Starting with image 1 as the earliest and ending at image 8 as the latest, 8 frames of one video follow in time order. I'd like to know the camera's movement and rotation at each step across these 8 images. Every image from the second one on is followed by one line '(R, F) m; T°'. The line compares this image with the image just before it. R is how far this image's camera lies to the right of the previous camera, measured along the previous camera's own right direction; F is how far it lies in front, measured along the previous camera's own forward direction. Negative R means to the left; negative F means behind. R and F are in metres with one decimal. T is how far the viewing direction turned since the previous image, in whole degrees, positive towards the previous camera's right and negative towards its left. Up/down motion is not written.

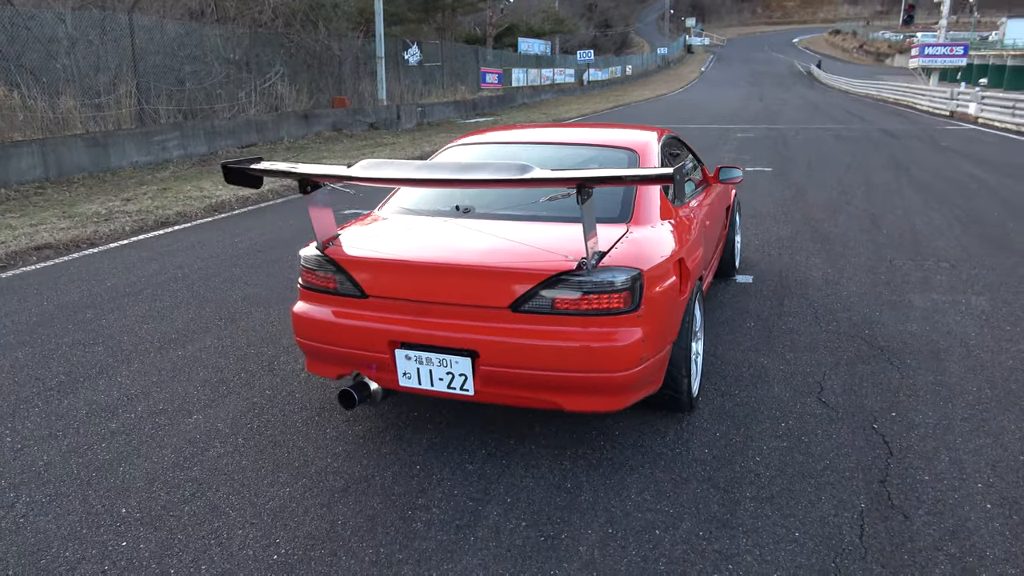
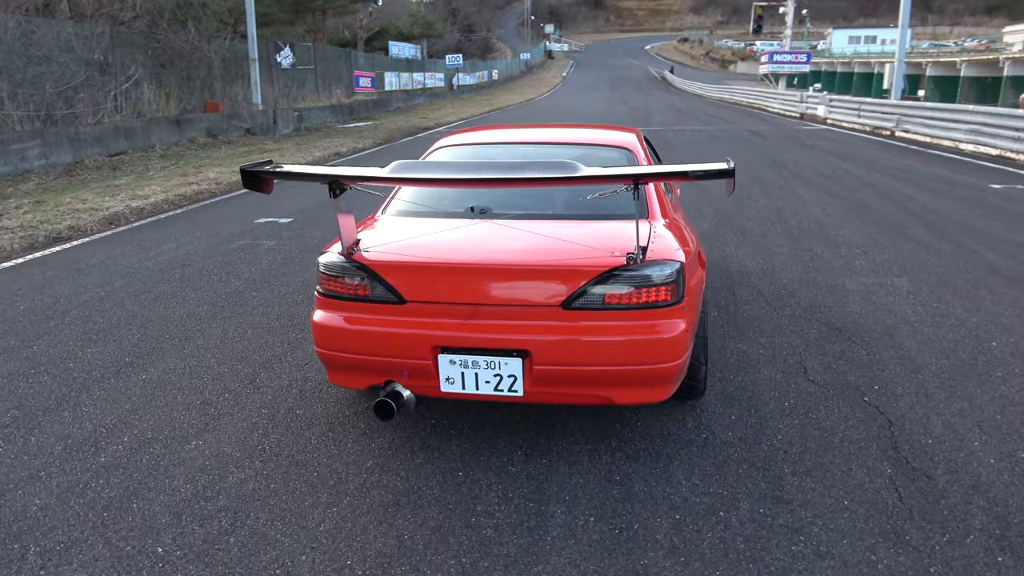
(-0.7, +0.1) m; +10°
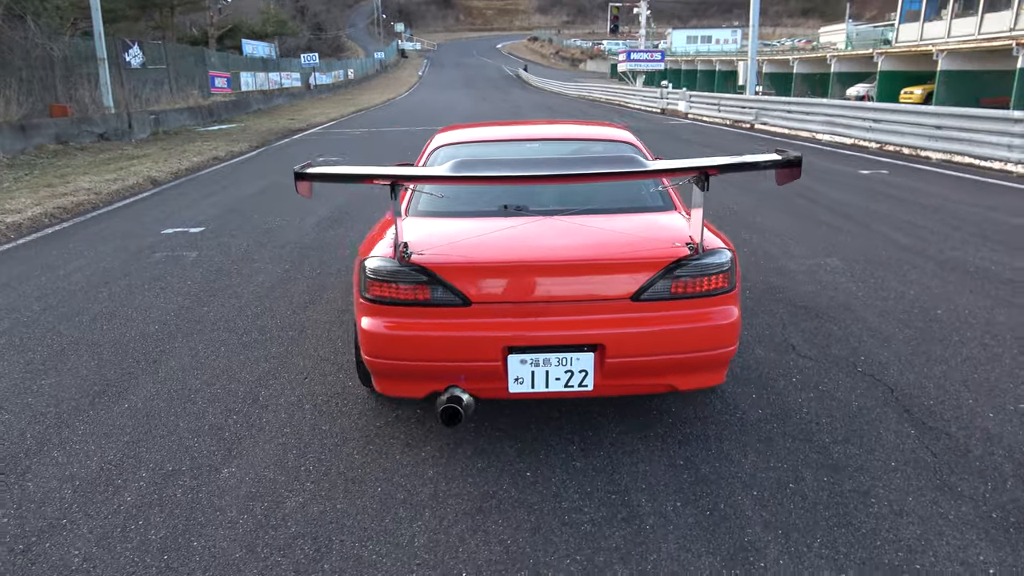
(-0.8, +0.1) m; +11°
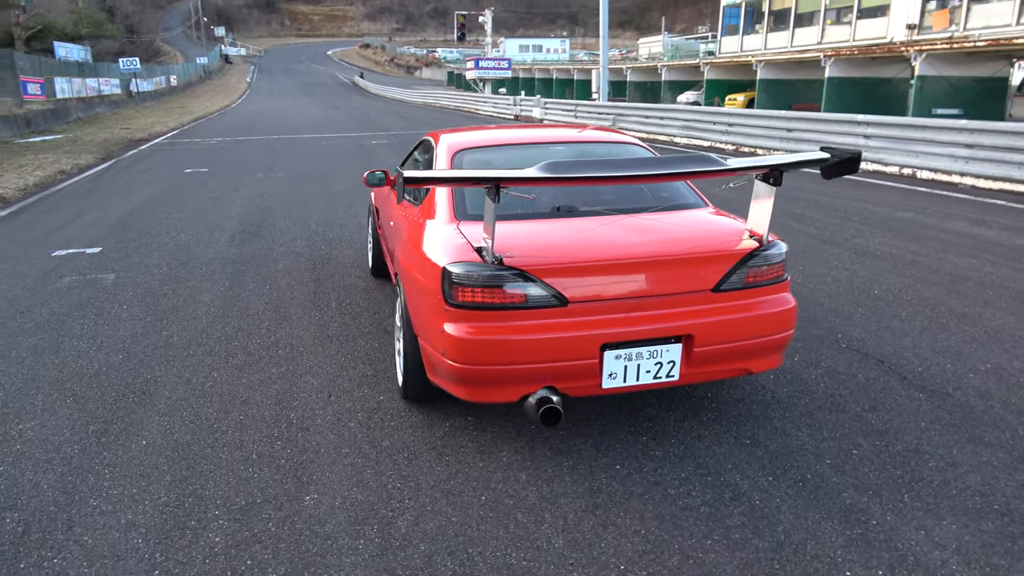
(-1.0, +0.1) m; +12°
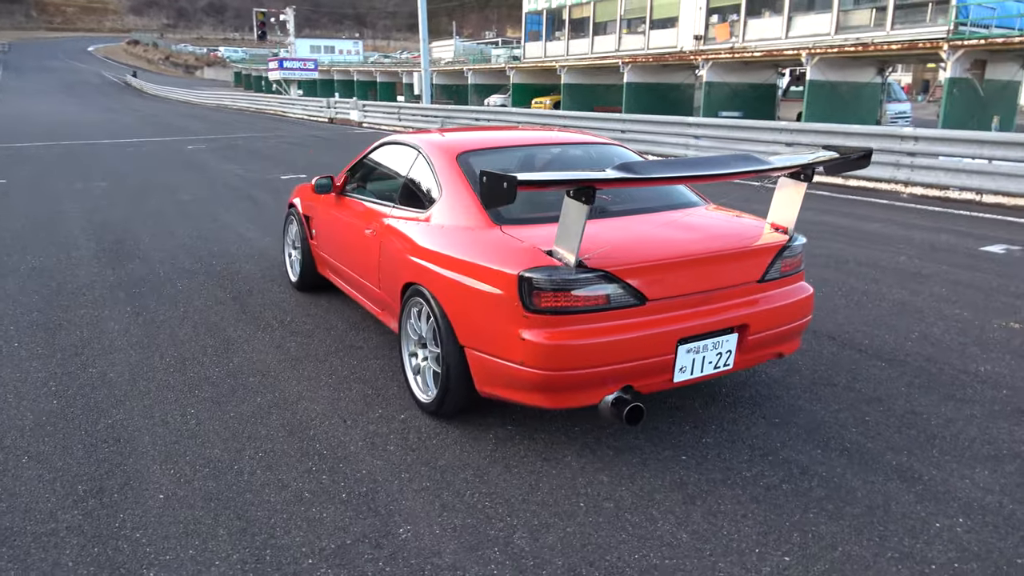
(-1.1, +0.2) m; +15°
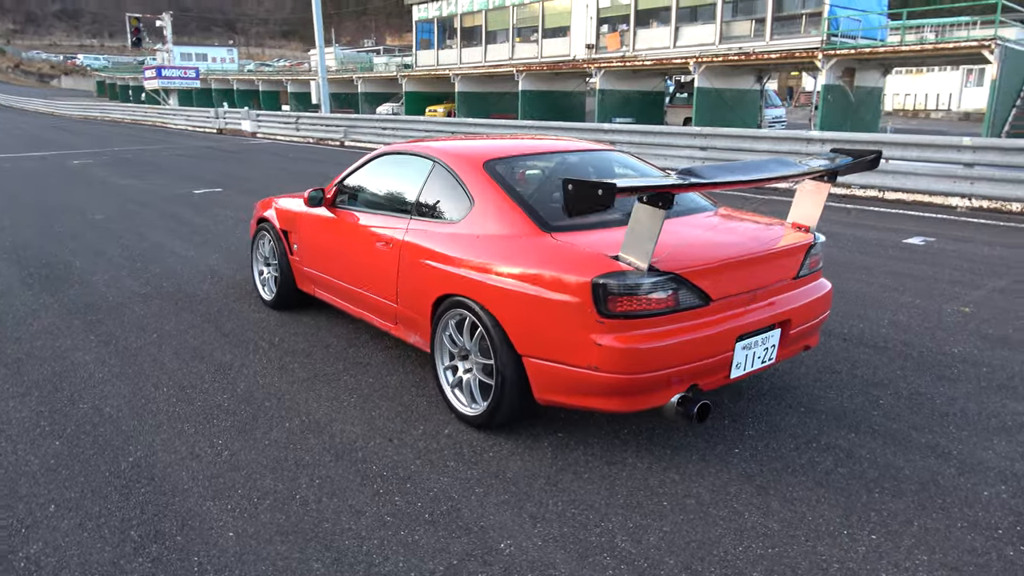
(-0.7, +0.1) m; +9°
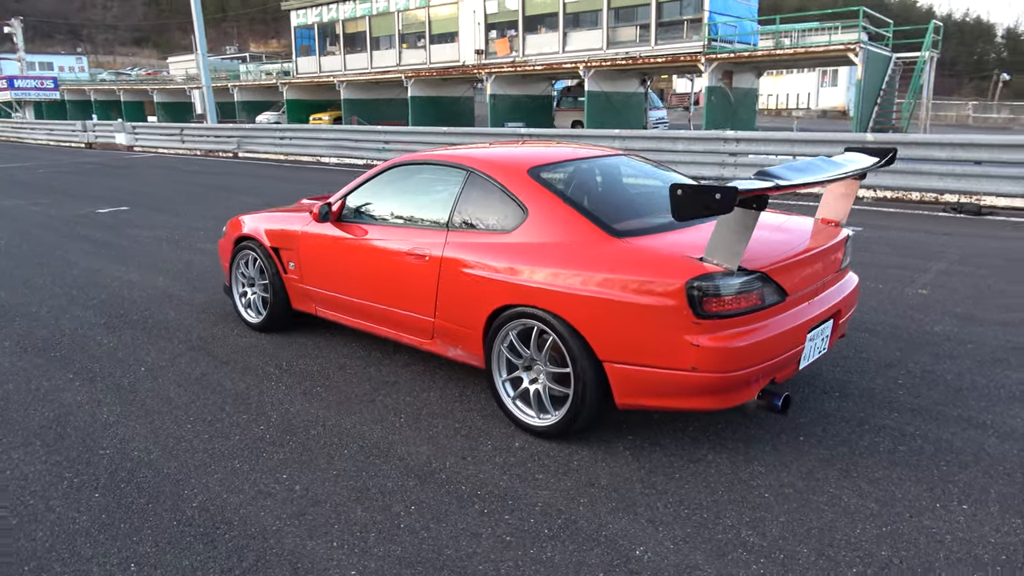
(-0.9, +0.1) m; +9°
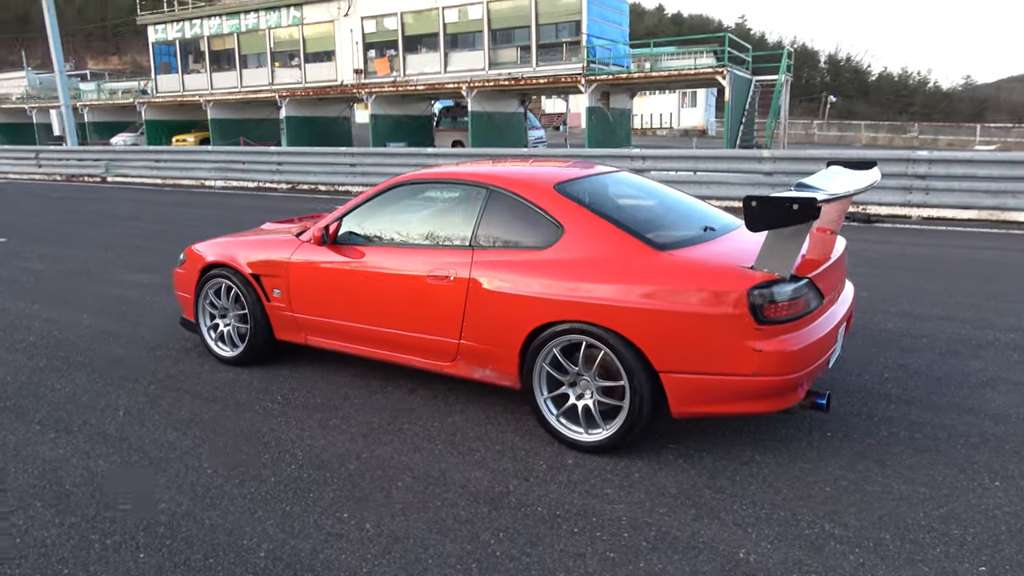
(-0.8, +0.1) m; +10°
